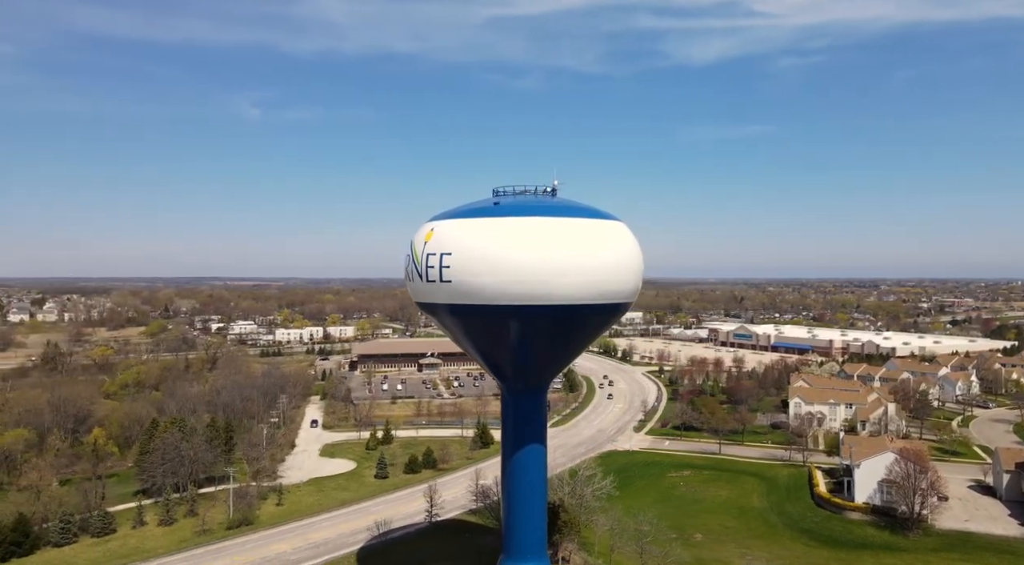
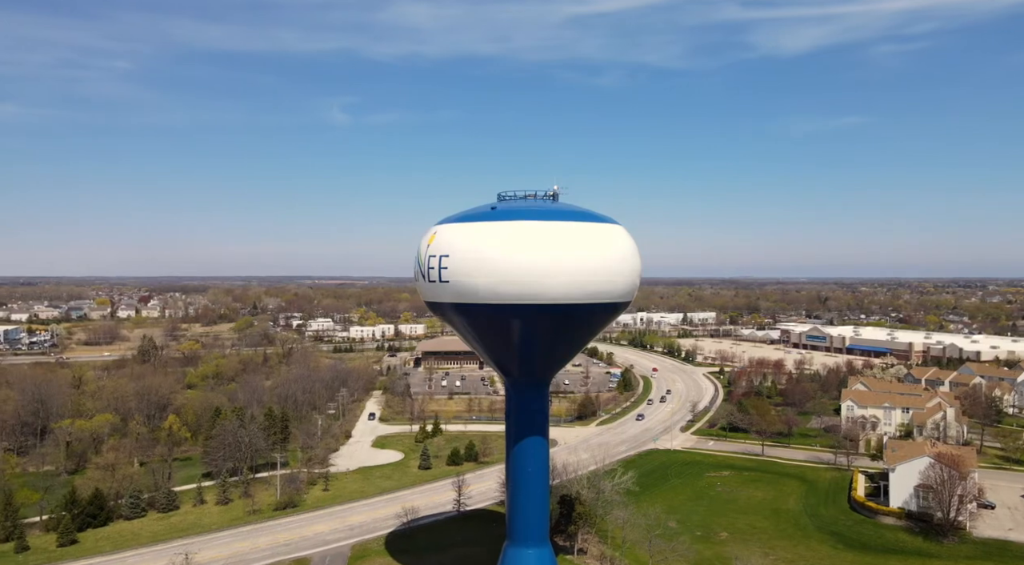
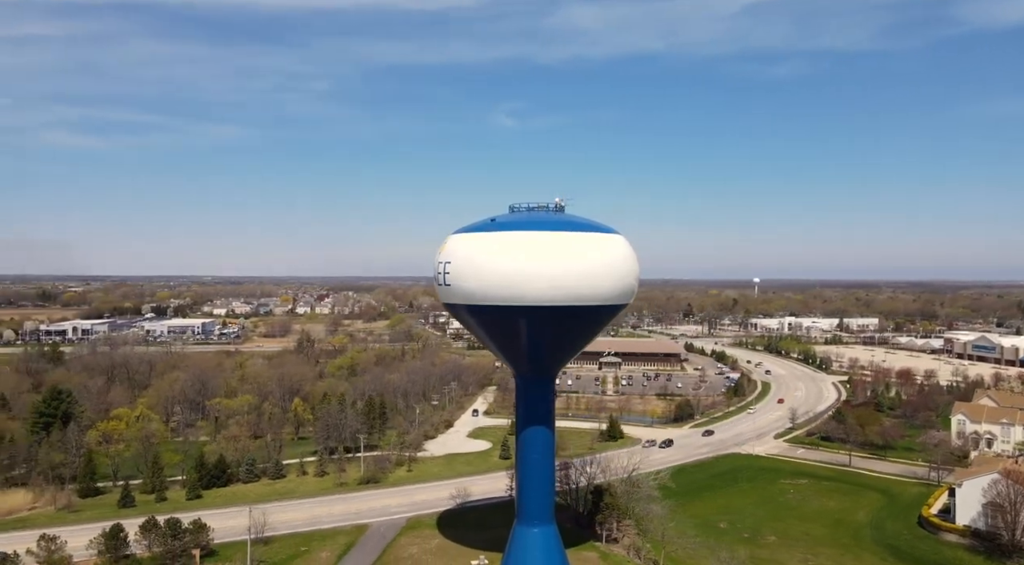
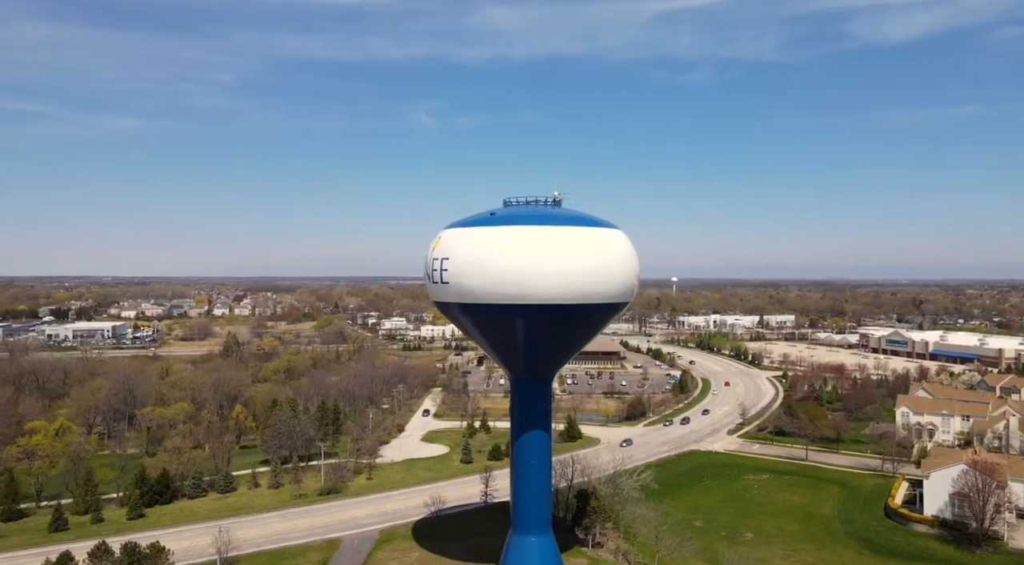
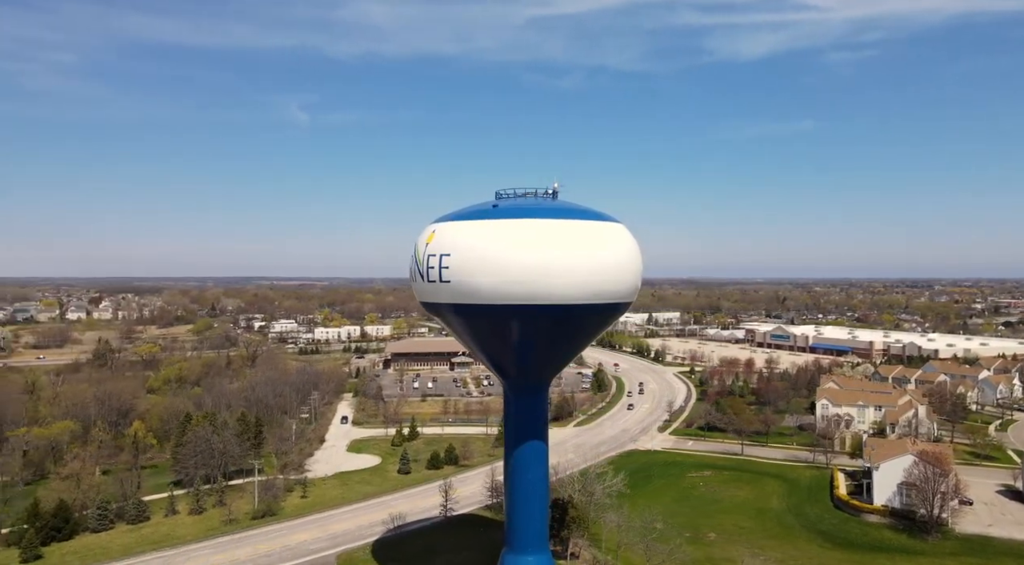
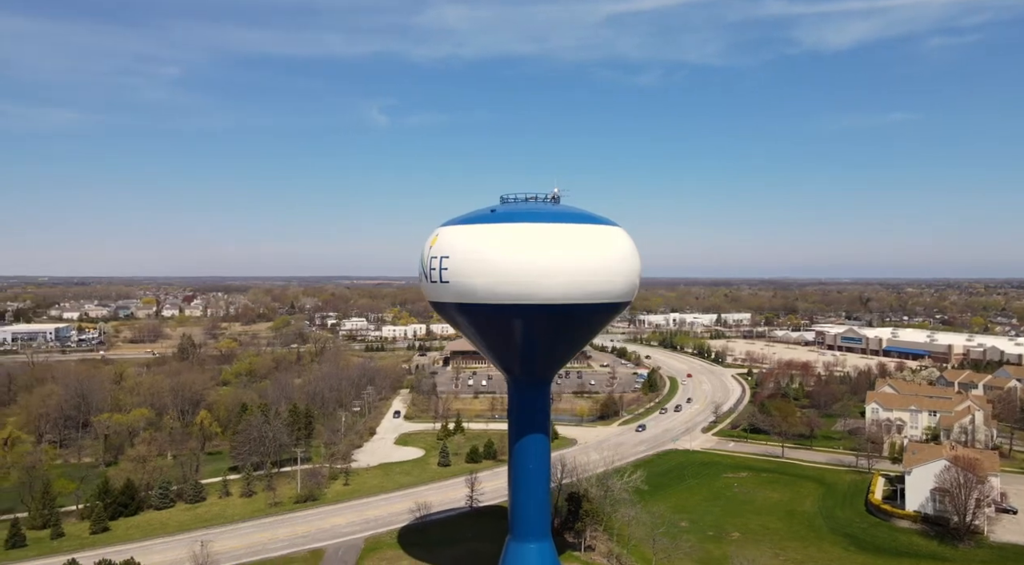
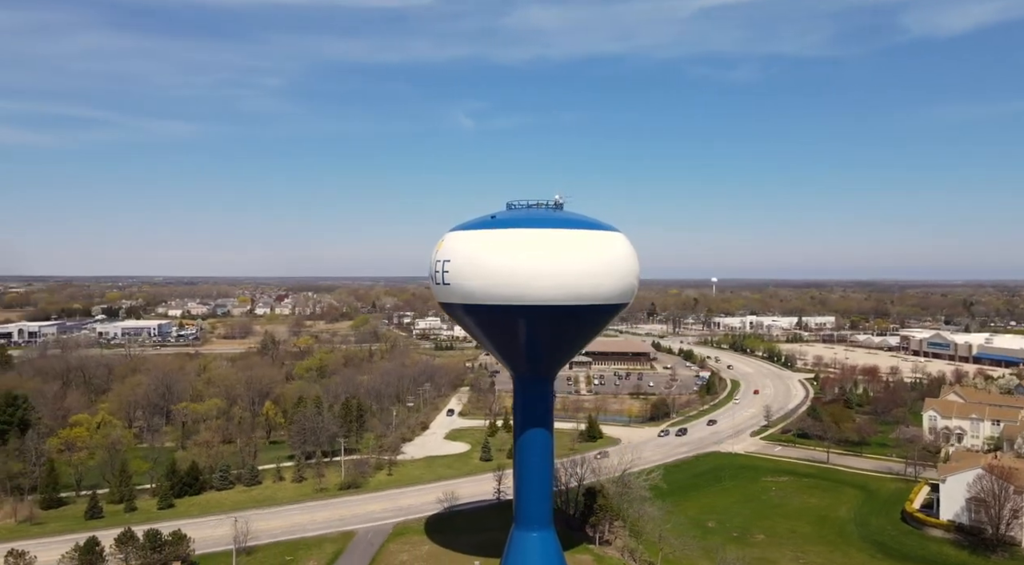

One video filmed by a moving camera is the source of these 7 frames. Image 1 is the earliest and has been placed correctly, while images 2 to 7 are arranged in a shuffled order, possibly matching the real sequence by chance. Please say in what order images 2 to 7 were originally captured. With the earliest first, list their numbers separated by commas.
5, 2, 6, 4, 7, 3
